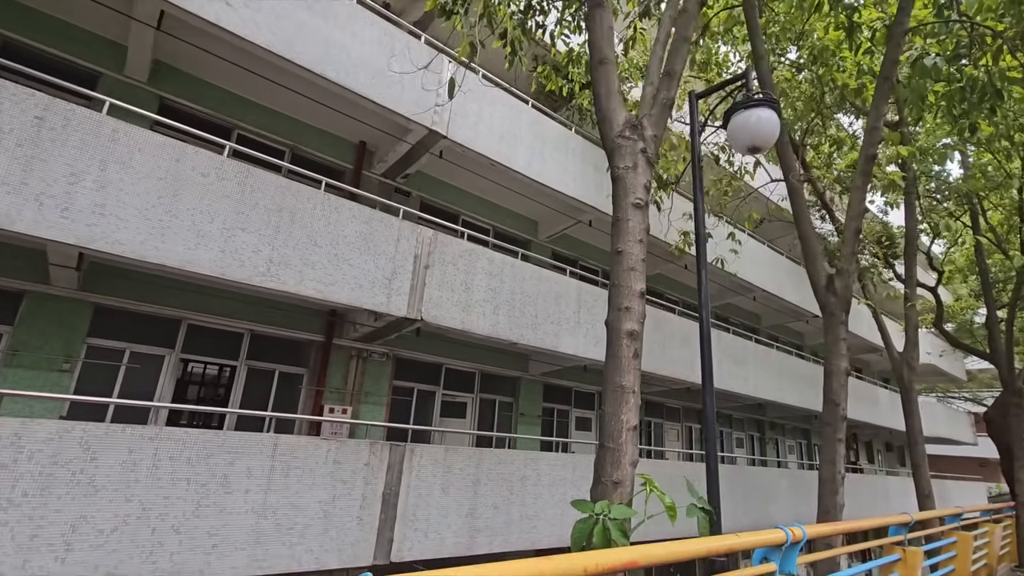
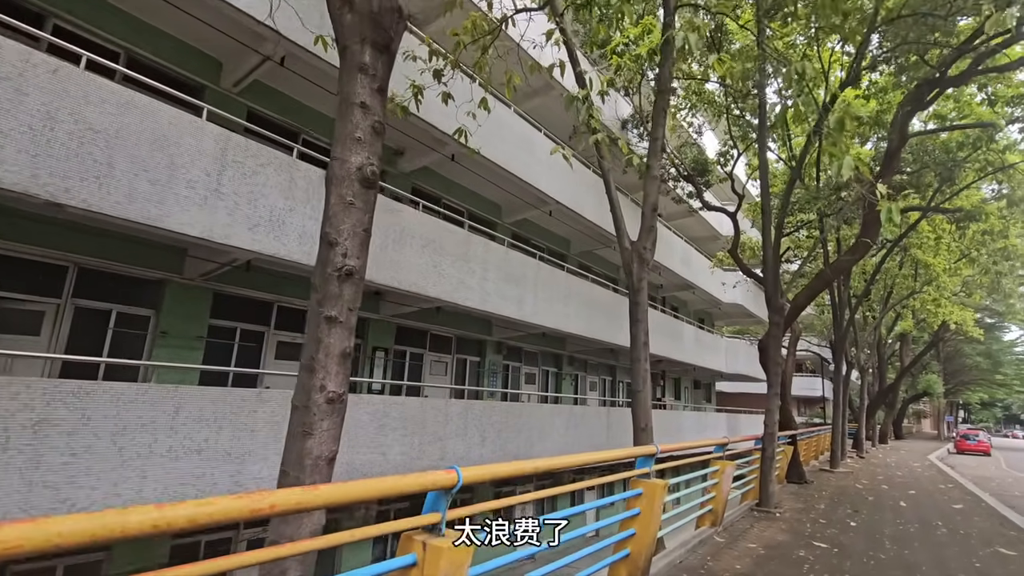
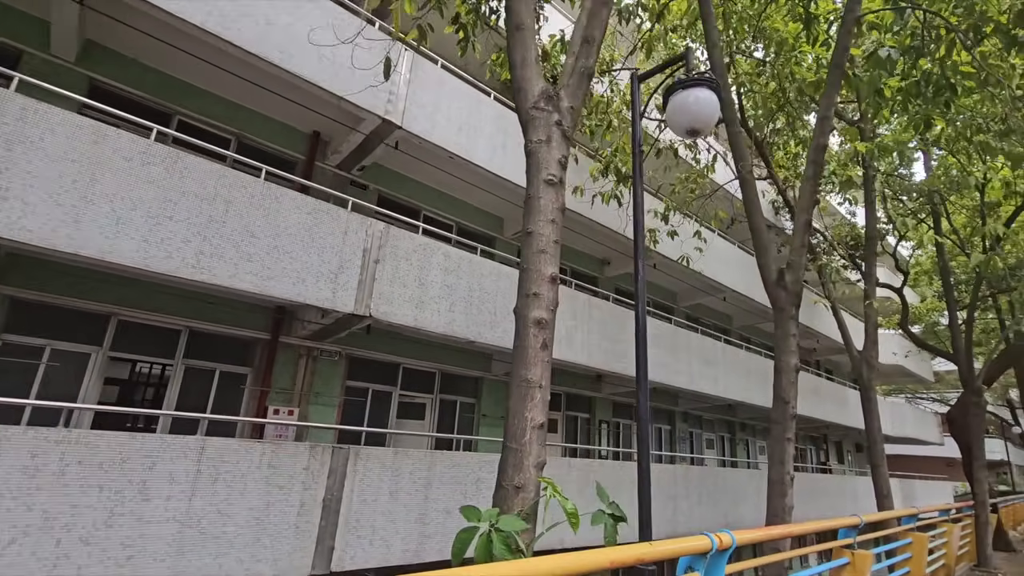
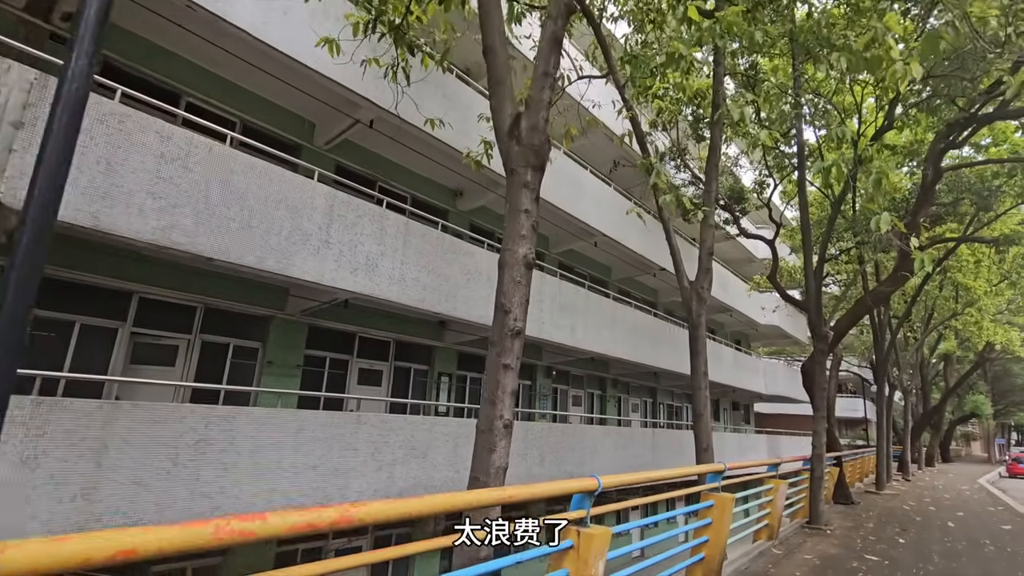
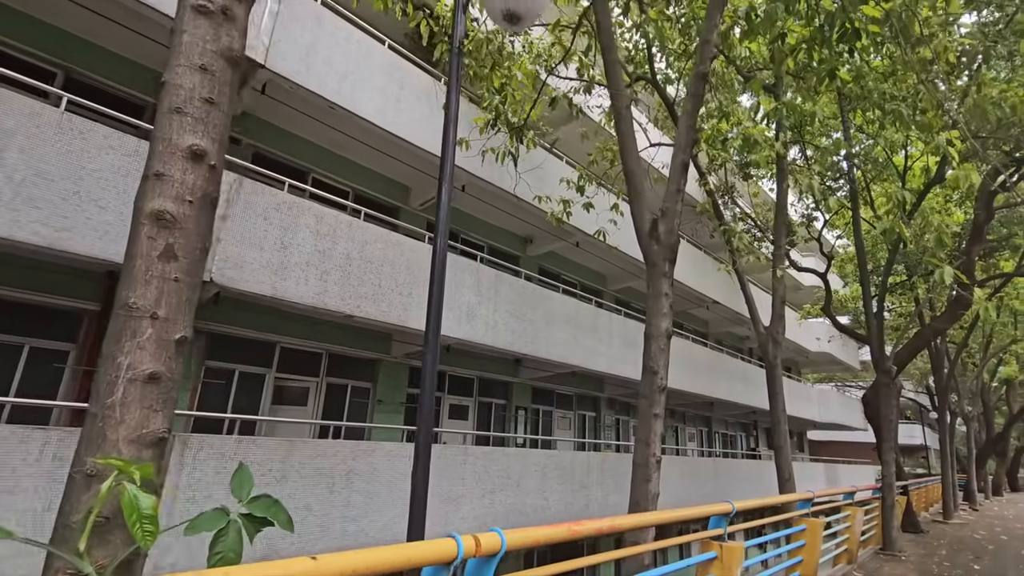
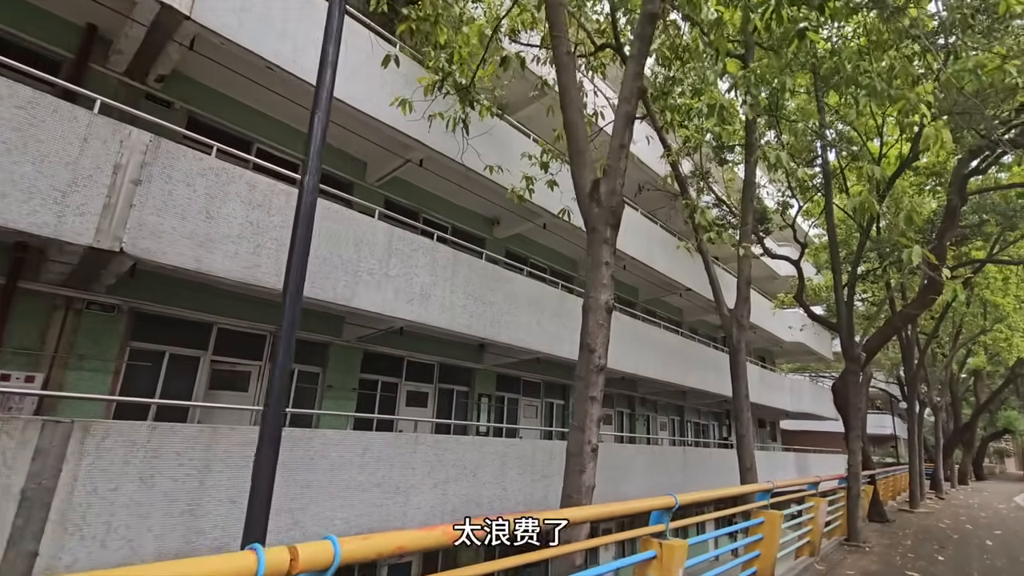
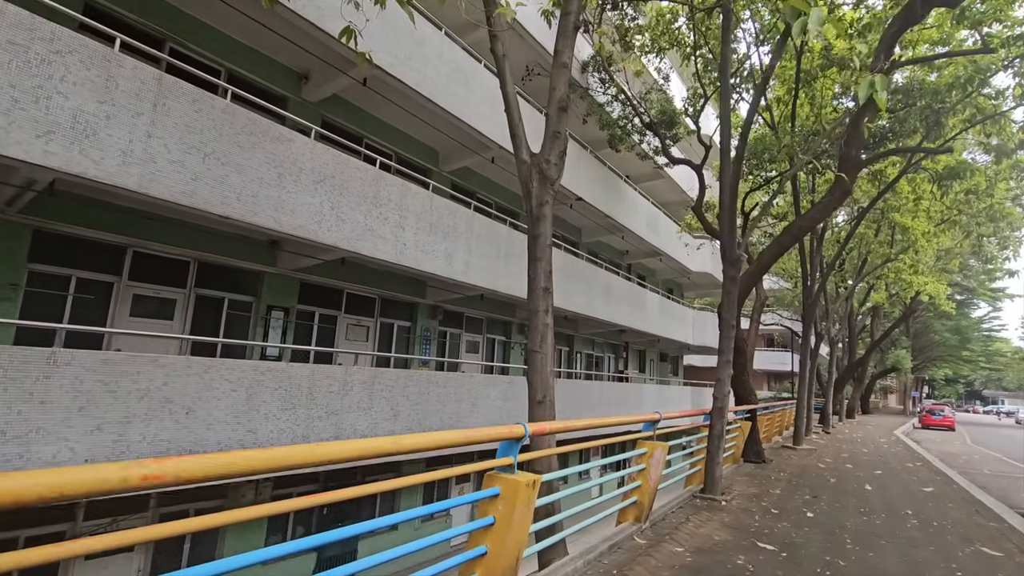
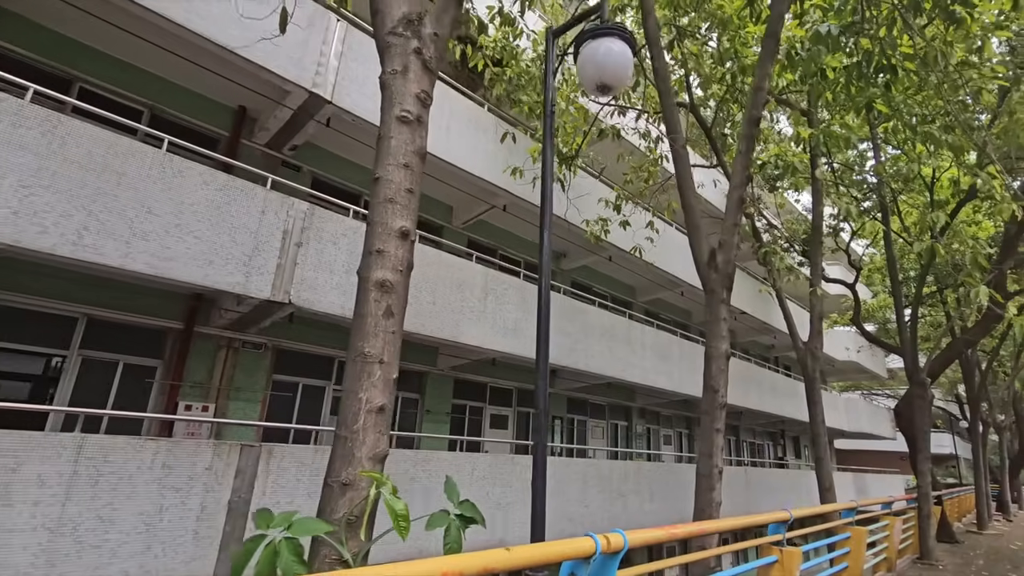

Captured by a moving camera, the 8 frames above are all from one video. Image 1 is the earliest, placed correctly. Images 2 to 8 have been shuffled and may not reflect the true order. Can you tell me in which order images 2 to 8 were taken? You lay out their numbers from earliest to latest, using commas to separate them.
3, 8, 5, 6, 4, 2, 7
